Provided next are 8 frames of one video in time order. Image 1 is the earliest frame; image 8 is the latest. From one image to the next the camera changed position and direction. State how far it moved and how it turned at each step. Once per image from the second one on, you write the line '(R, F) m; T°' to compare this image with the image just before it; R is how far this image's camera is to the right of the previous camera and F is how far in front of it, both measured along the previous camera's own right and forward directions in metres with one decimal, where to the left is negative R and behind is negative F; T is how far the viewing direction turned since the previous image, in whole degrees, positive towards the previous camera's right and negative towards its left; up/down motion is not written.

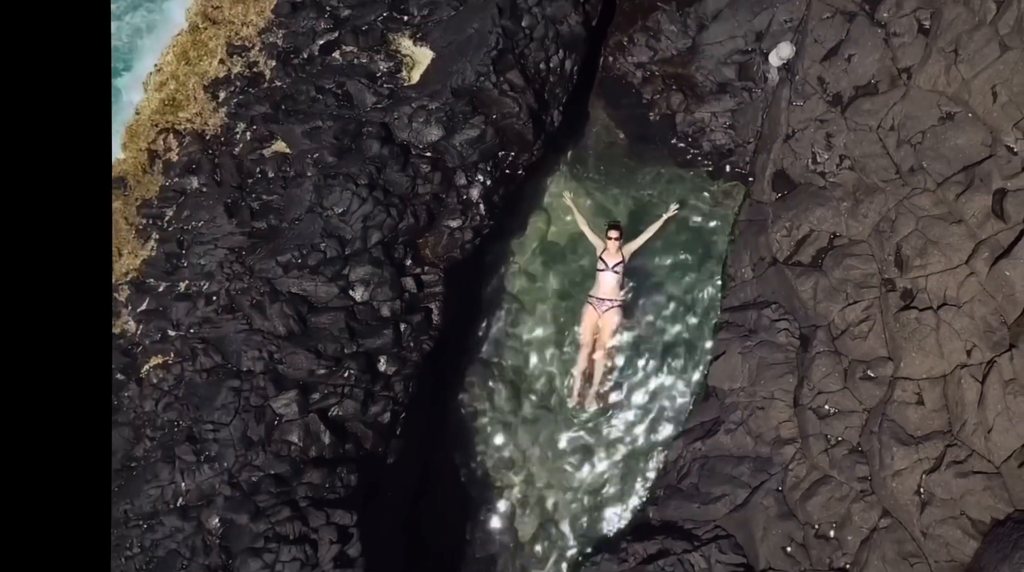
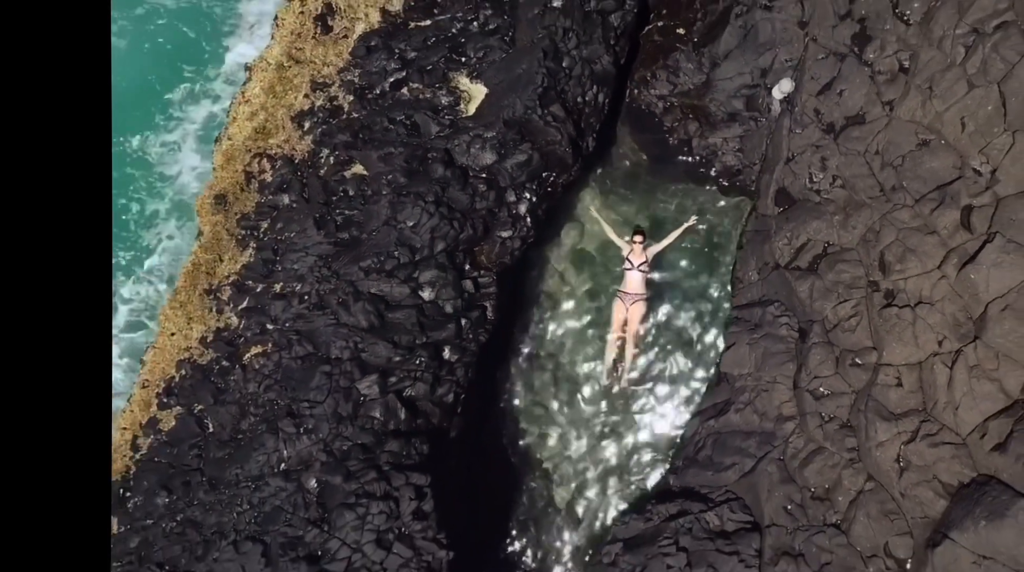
(-0.4, -1.6) m; 0°
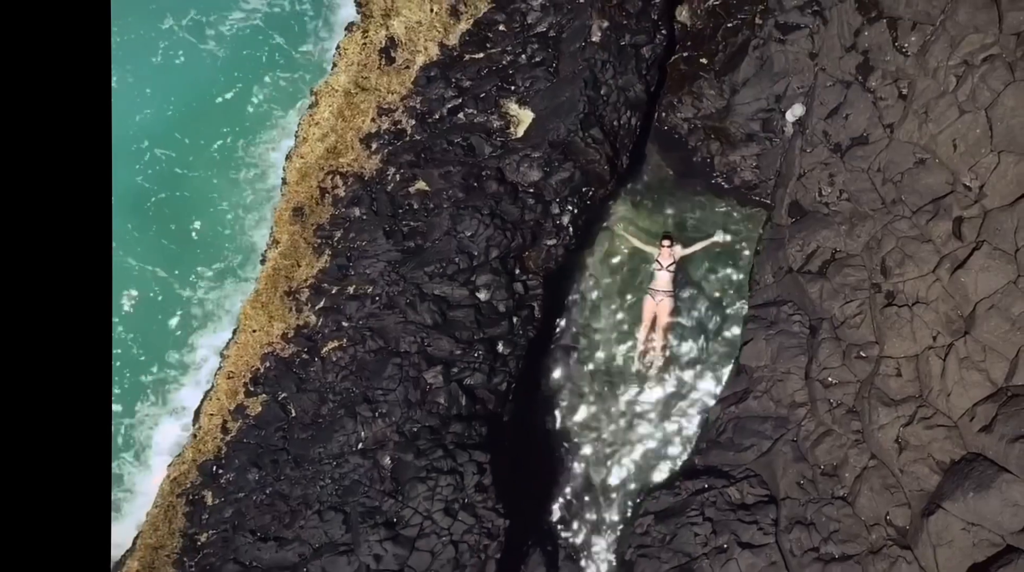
(-0.5, -1.4) m; 0°
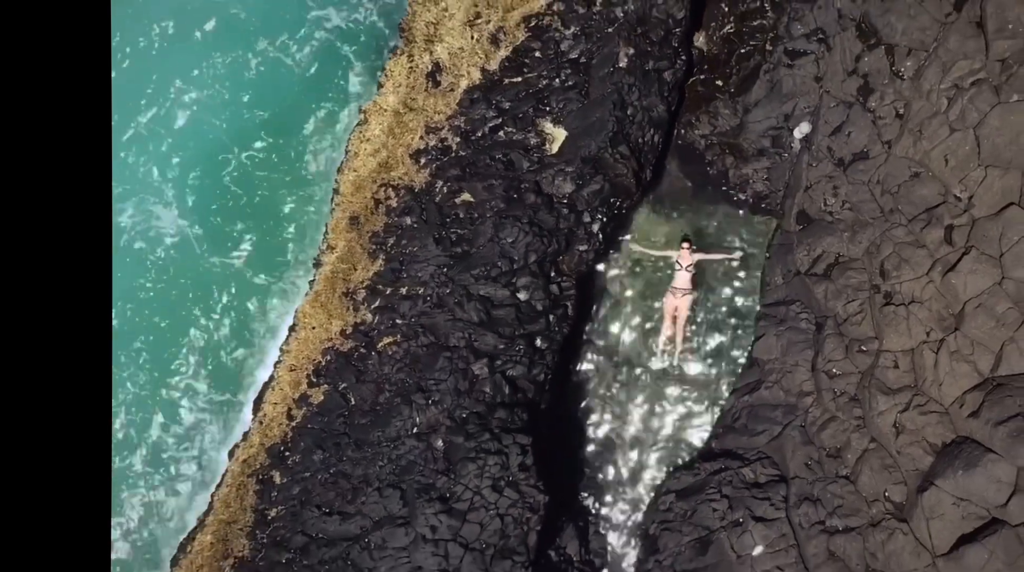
(-0.5, -1.3) m; 0°
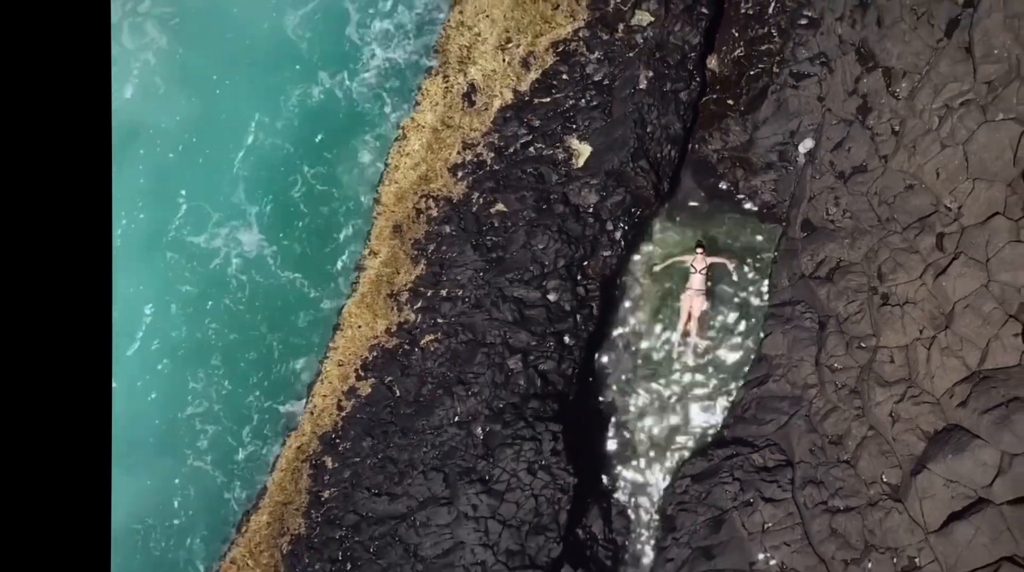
(-0.4, -1.3) m; 0°
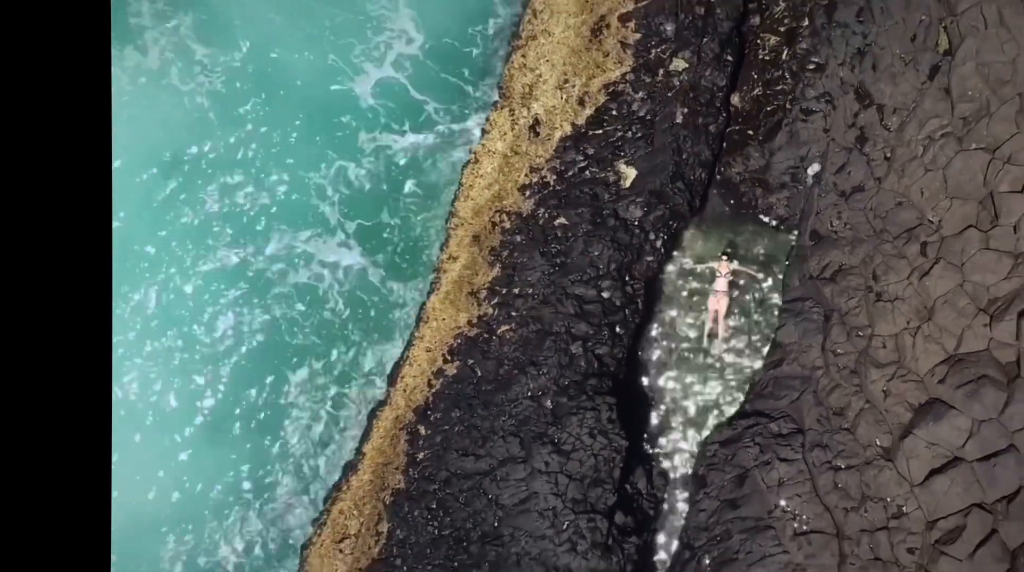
(-1.1, -3.1) m; 0°
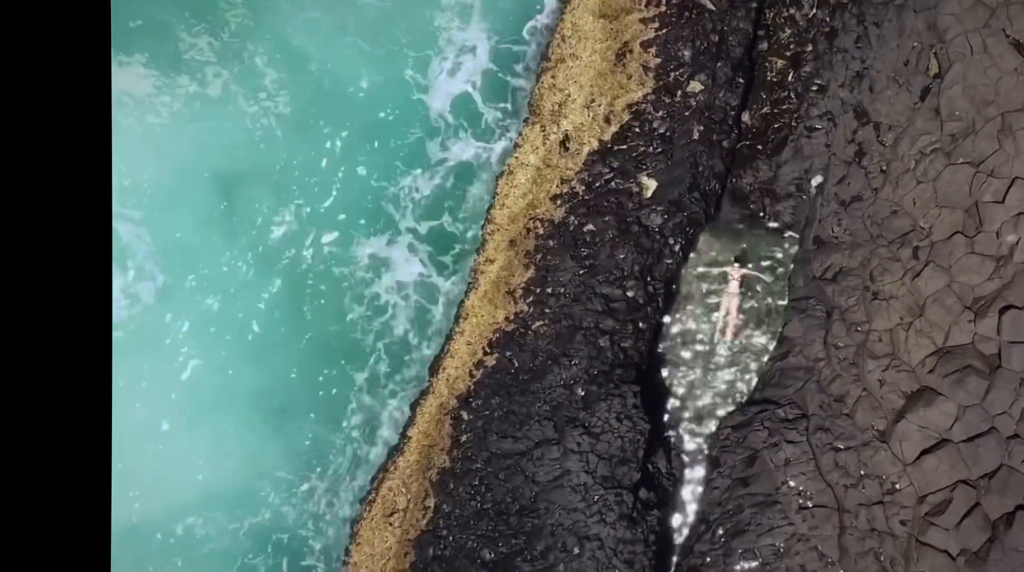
(-0.7, -2.0) m; 0°
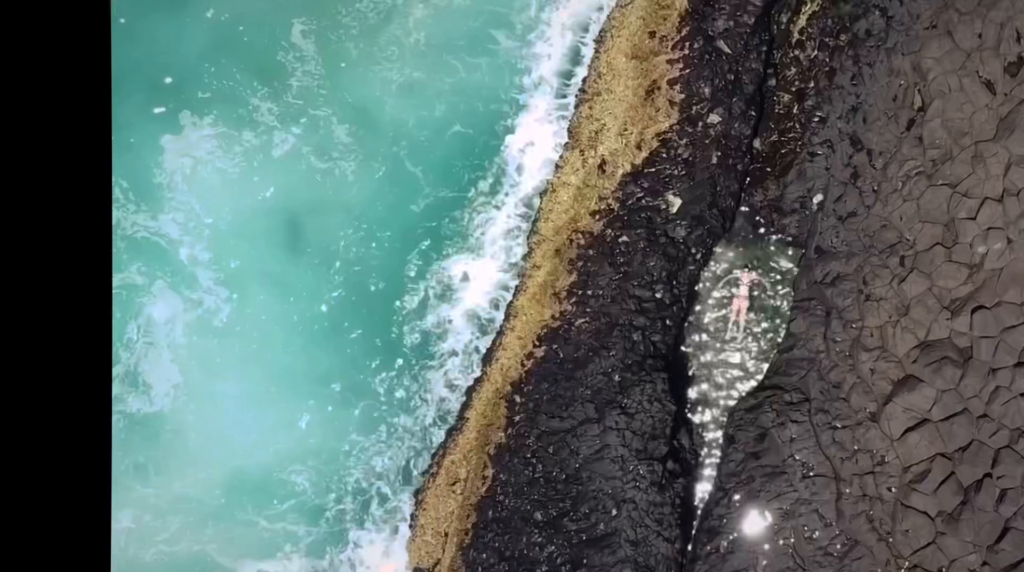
(-1.1, -3.4) m; 0°
